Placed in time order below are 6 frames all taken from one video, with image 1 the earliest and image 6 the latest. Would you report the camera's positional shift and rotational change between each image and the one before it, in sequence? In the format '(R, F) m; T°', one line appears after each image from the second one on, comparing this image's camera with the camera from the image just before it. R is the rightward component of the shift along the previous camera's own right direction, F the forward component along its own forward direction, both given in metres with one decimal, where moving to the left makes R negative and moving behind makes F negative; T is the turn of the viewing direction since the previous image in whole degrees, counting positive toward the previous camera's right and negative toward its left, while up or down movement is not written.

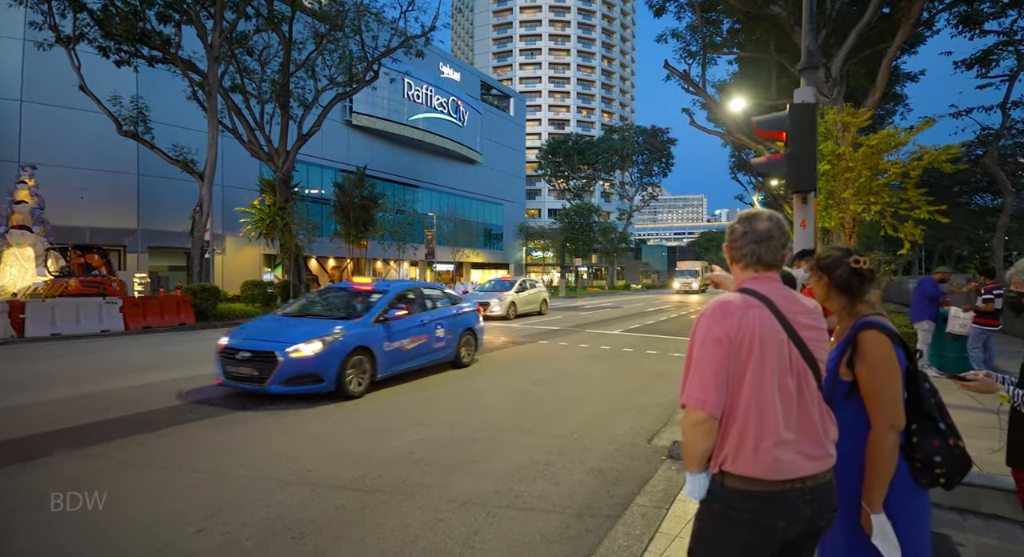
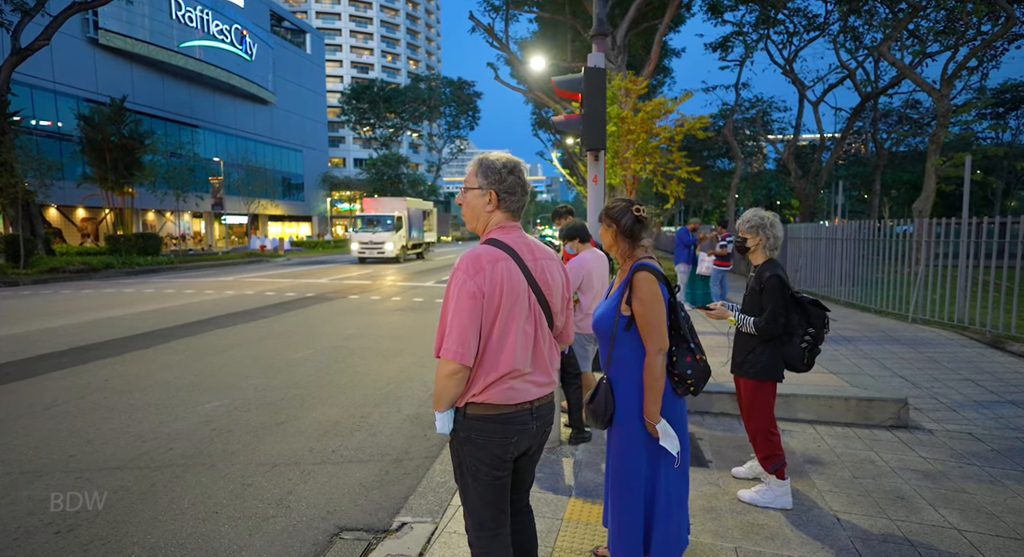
(0.0, -0.1) m; +18°
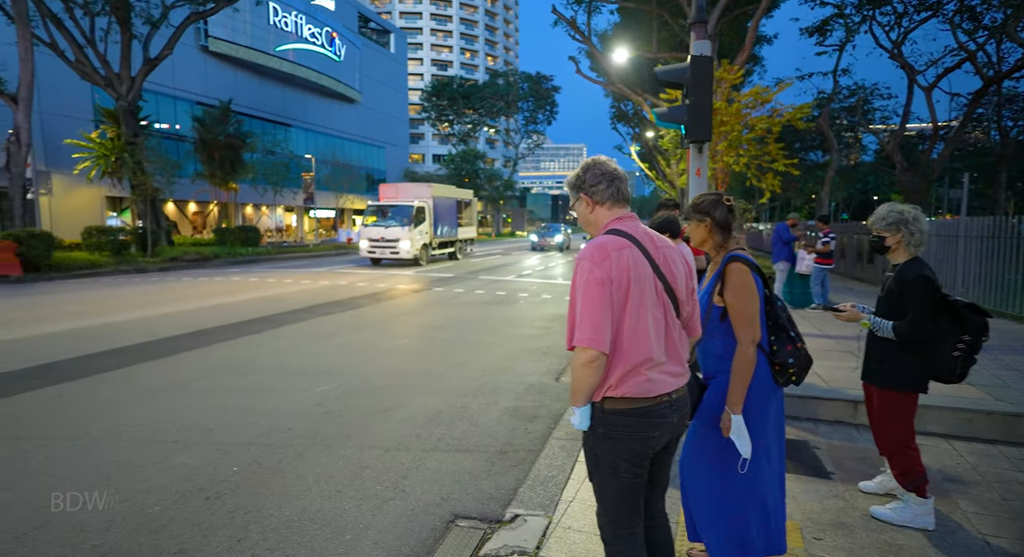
(-0.2, 0.0) m; -7°
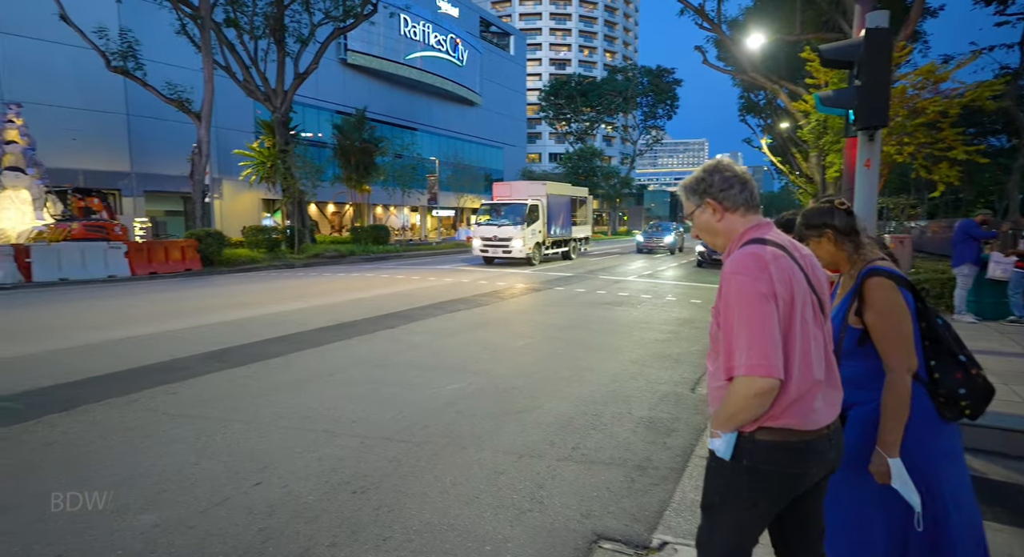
(-0.1, +0.1) m; -11°
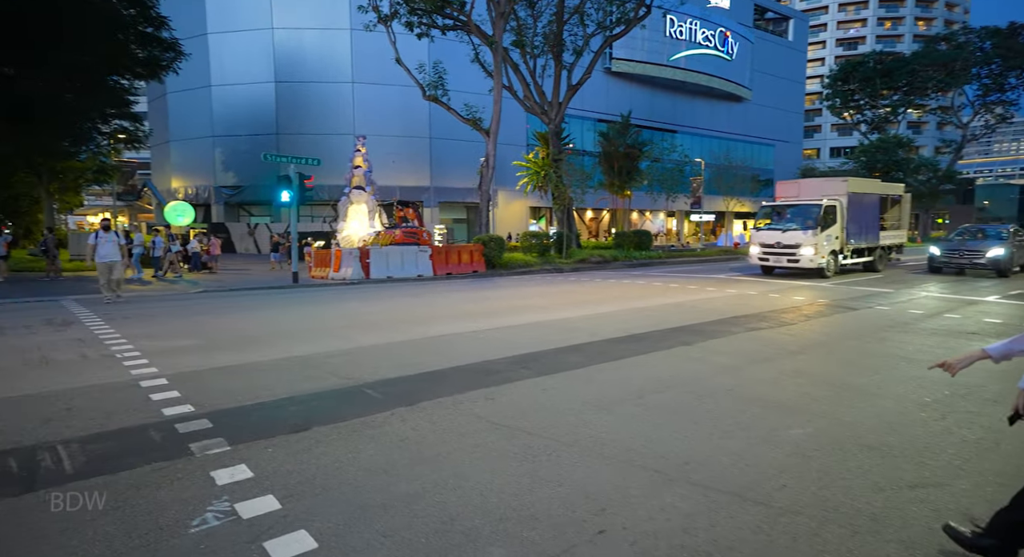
(-0.7, +0.5) m; -24°
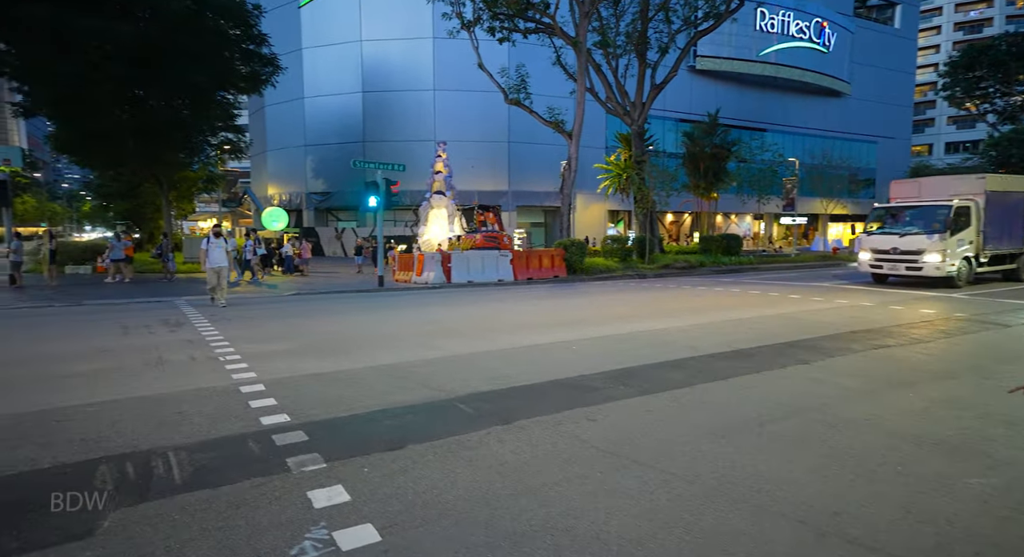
(-0.3, +0.7) m; -7°
